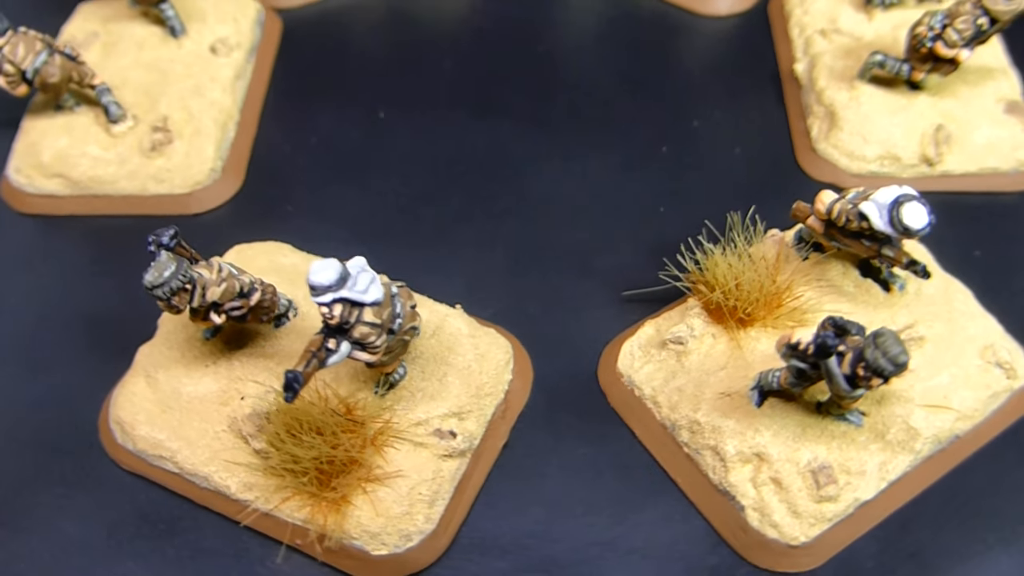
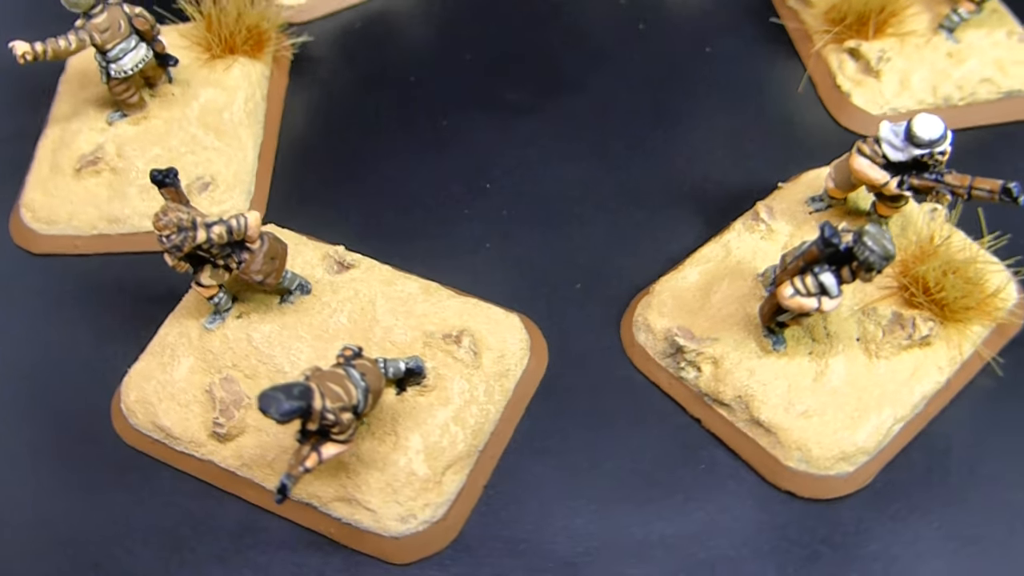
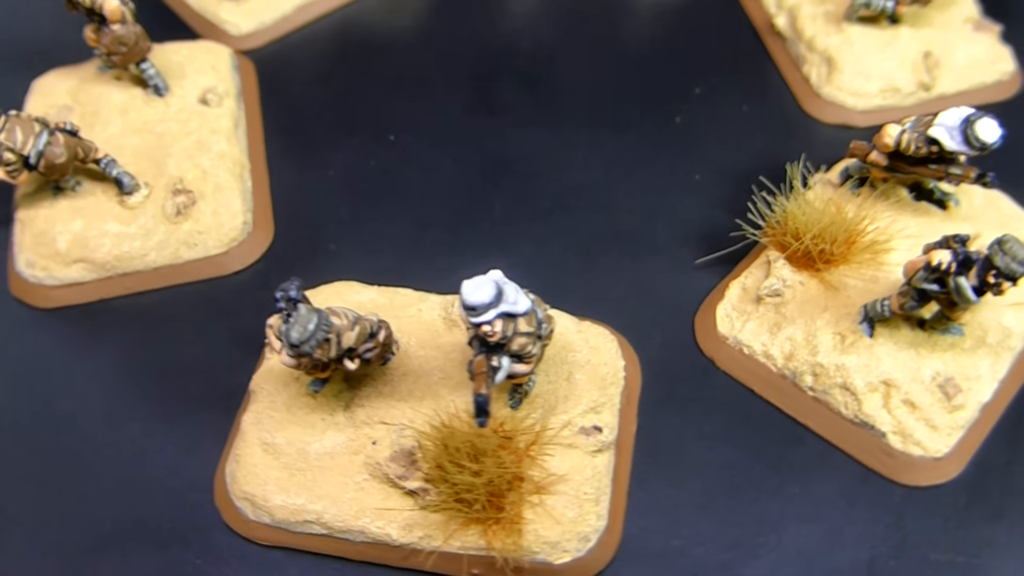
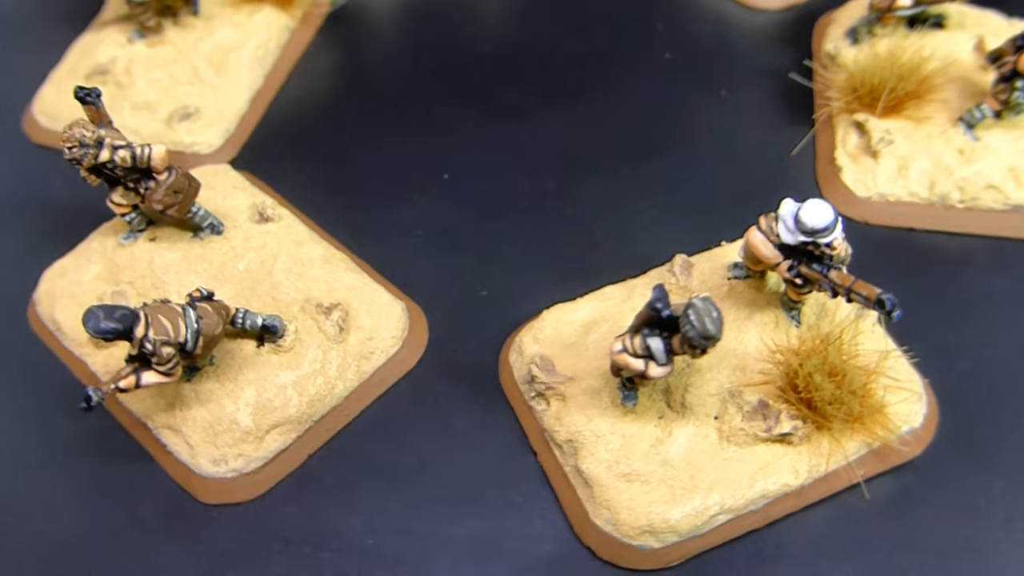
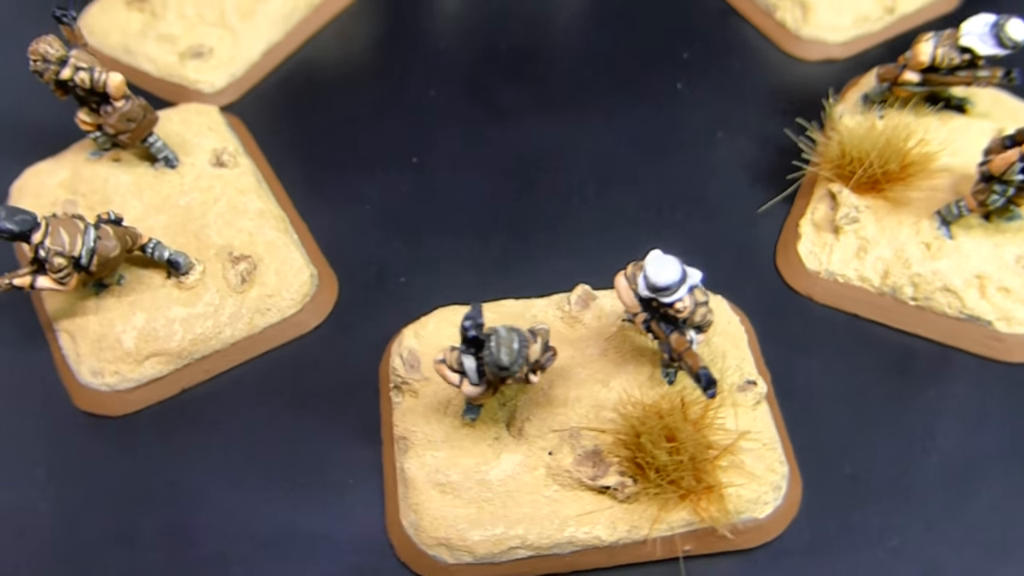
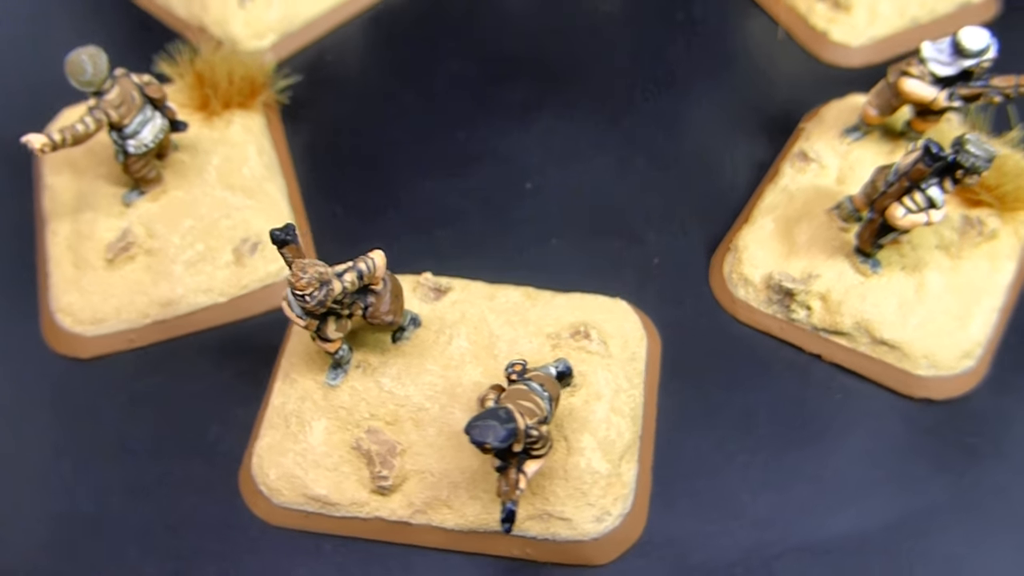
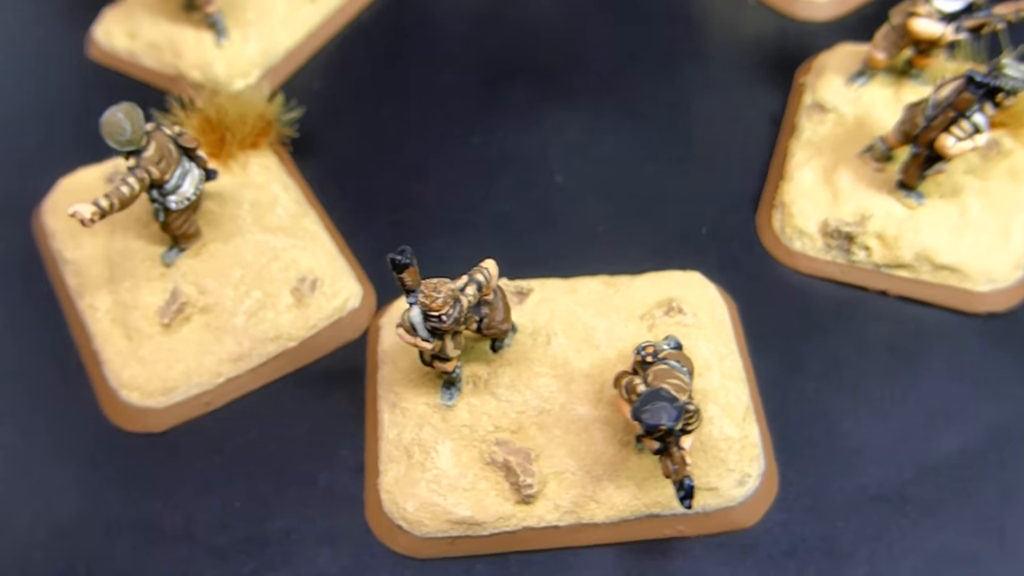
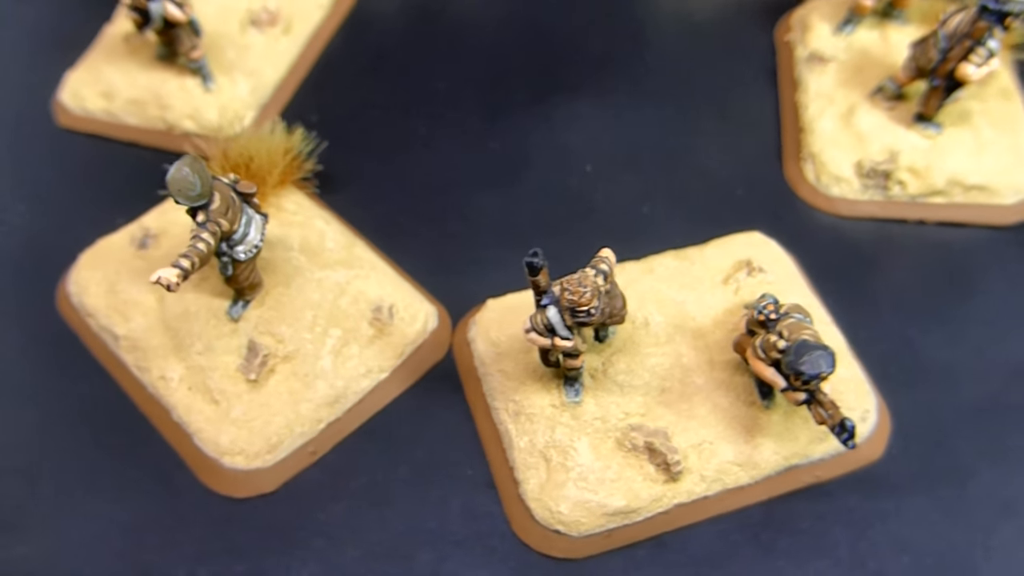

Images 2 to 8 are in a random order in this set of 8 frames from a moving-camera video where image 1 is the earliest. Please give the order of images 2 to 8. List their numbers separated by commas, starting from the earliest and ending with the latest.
3, 5, 4, 2, 6, 7, 8
